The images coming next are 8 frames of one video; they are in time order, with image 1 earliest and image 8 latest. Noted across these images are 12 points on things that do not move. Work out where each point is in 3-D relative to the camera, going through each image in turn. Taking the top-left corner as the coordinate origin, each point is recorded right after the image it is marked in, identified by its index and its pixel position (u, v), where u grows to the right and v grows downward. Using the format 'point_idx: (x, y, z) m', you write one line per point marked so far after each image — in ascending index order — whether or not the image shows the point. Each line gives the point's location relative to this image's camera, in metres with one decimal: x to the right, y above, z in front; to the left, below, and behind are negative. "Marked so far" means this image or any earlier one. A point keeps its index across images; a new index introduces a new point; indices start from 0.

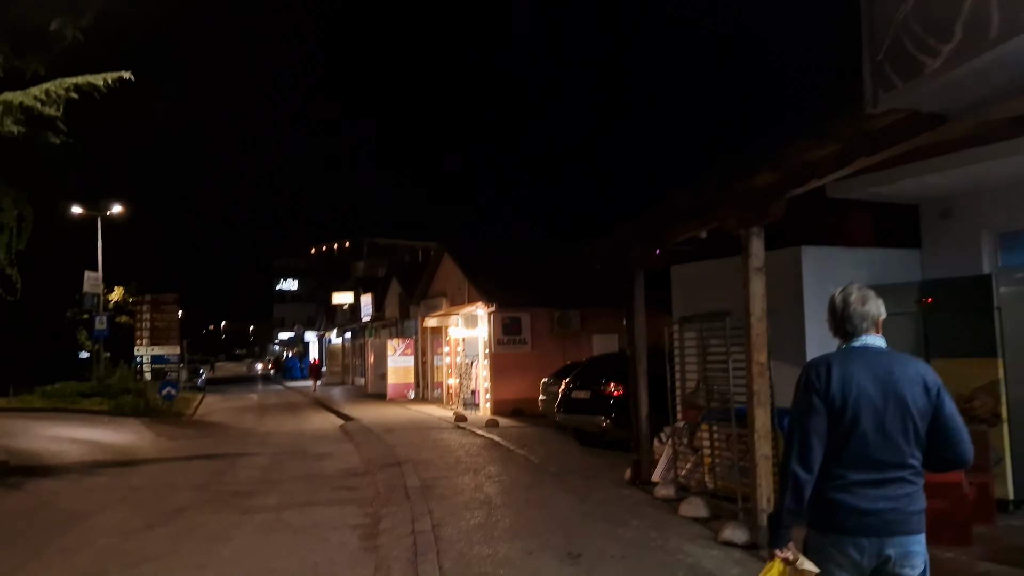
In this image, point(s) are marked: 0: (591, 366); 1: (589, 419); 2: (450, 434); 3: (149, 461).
0: (+1.2, -1.2, +13.2) m
1: (+1.1, -1.9, +12.5) m
2: (-1.1, -2.6, +15.5) m
3: (-6.1, -2.9, +14.2) m
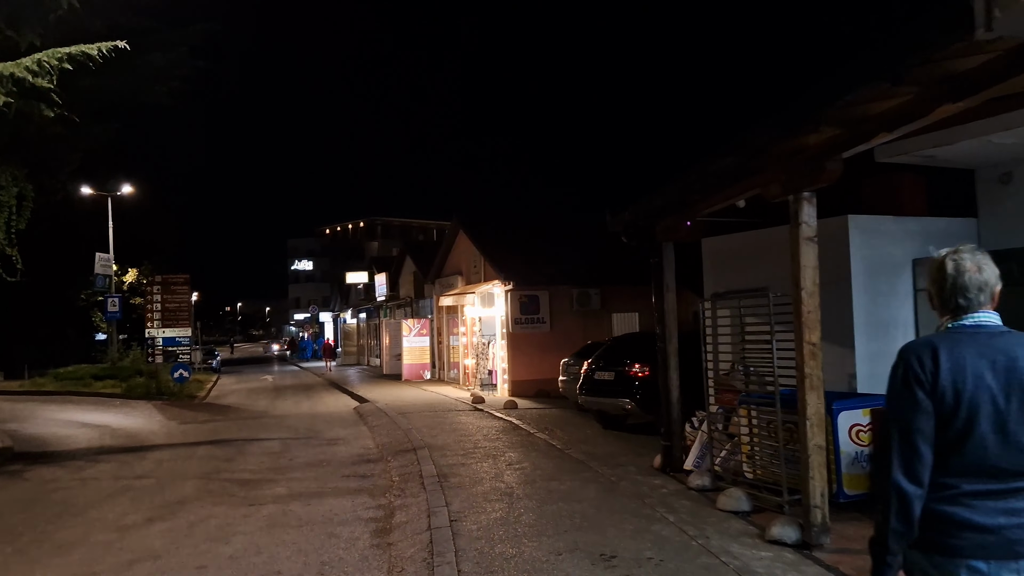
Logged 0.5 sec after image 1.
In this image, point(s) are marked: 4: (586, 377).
0: (+1.5, -0.9, +12.5) m
1: (+1.4, -1.6, +11.9) m
2: (-0.8, -2.2, +15.0) m
3: (-5.8, -2.6, +13.8) m
4: (+1.1, -1.3, +12.7) m
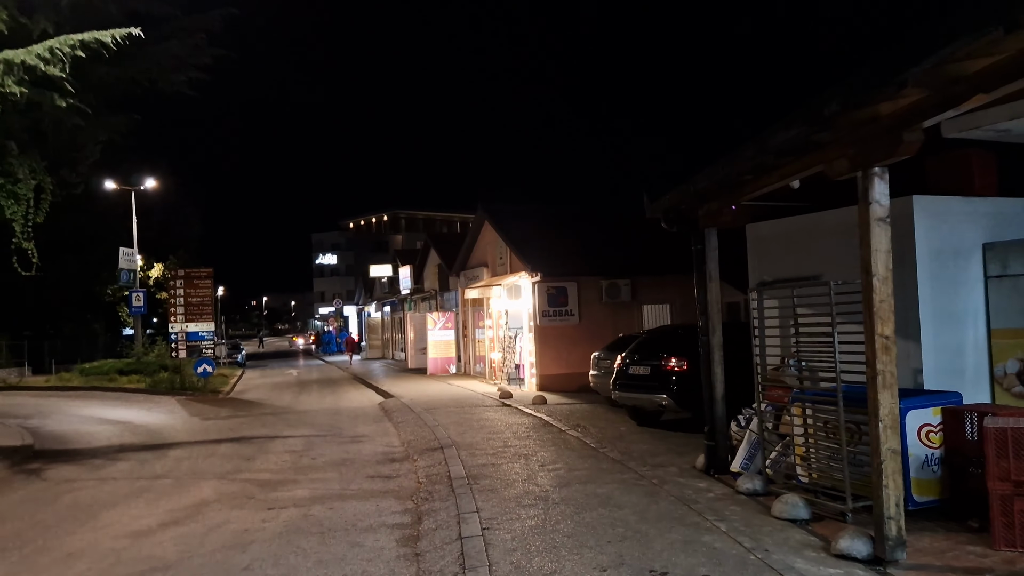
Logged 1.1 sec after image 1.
0: (+1.9, -0.7, +12.0) m
1: (+1.8, -1.4, +11.3) m
2: (-0.3, -2.1, +14.5) m
3: (-5.3, -2.5, +13.4) m
4: (+1.5, -1.2, +12.1) m
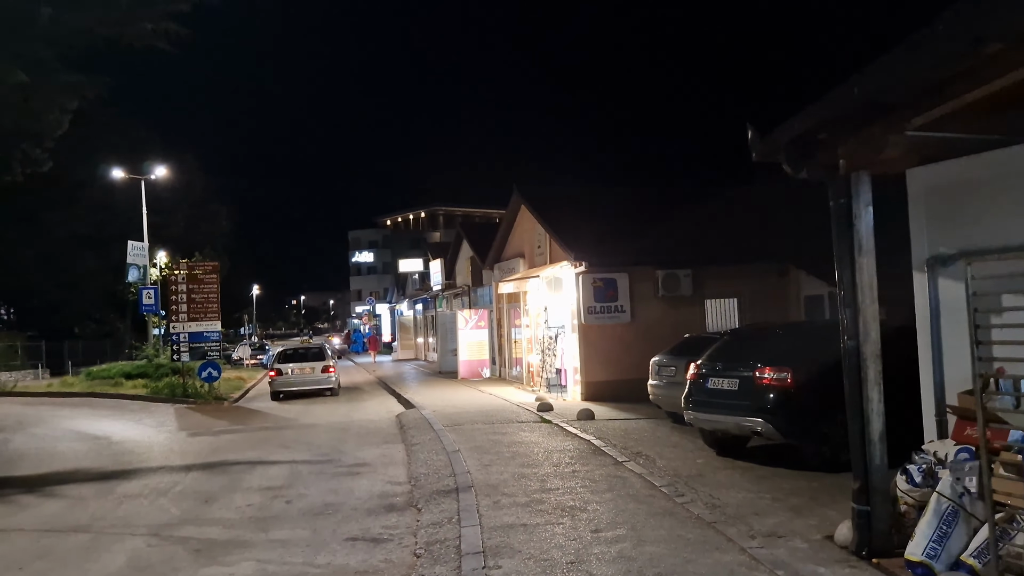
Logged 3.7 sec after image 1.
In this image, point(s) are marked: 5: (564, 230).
0: (+2.3, -0.6, +9.0) m
1: (+2.2, -1.3, +8.4) m
2: (+0.3, -2.0, +11.6) m
3: (-4.8, -2.4, +10.8) m
4: (+1.9, -1.0, +9.2) m
5: (+1.0, +1.1, +16.8) m
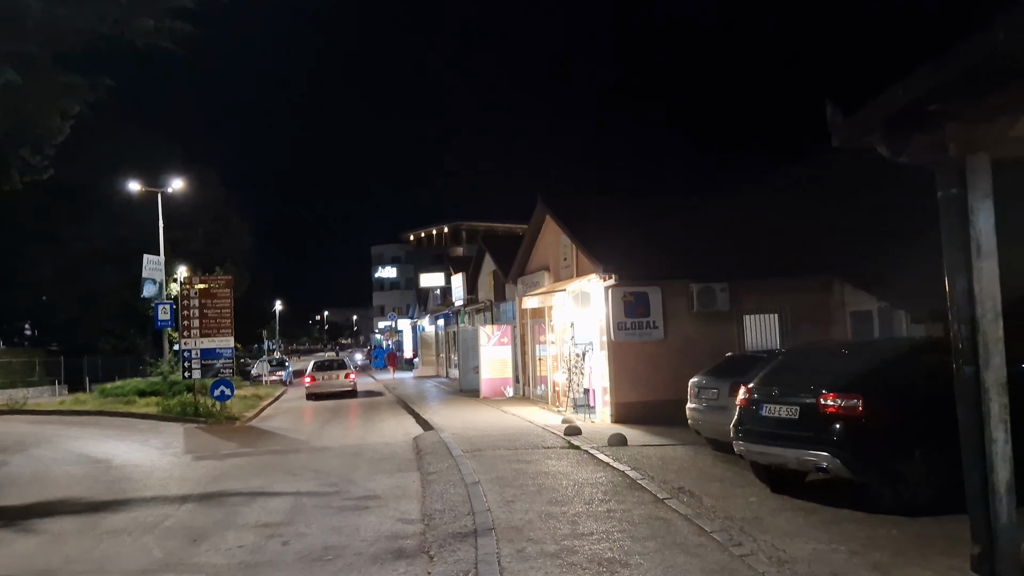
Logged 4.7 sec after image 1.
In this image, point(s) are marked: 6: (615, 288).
0: (+2.6, -0.7, +7.9) m
1: (+2.4, -1.4, +7.3) m
2: (+0.6, -2.1, +10.6) m
3: (-4.5, -2.5, +9.9) m
4: (+2.2, -1.2, +8.1) m
5: (+1.5, +0.9, +15.8) m
6: (+1.8, 0.0, +15.1) m
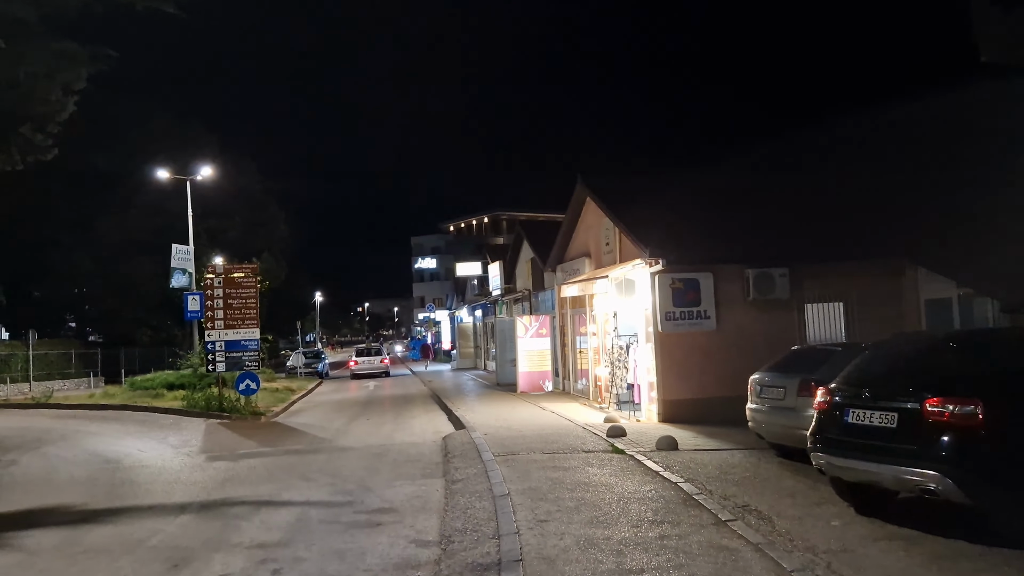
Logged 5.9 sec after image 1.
0: (+2.8, -0.5, +6.6) m
1: (+2.6, -1.3, +6.0) m
2: (+1.0, -2.0, +9.3) m
3: (-4.1, -2.4, +8.9) m
4: (+2.4, -1.0, +6.8) m
5: (+2.1, +1.1, +14.4) m
6: (+2.4, +0.2, +13.7) m
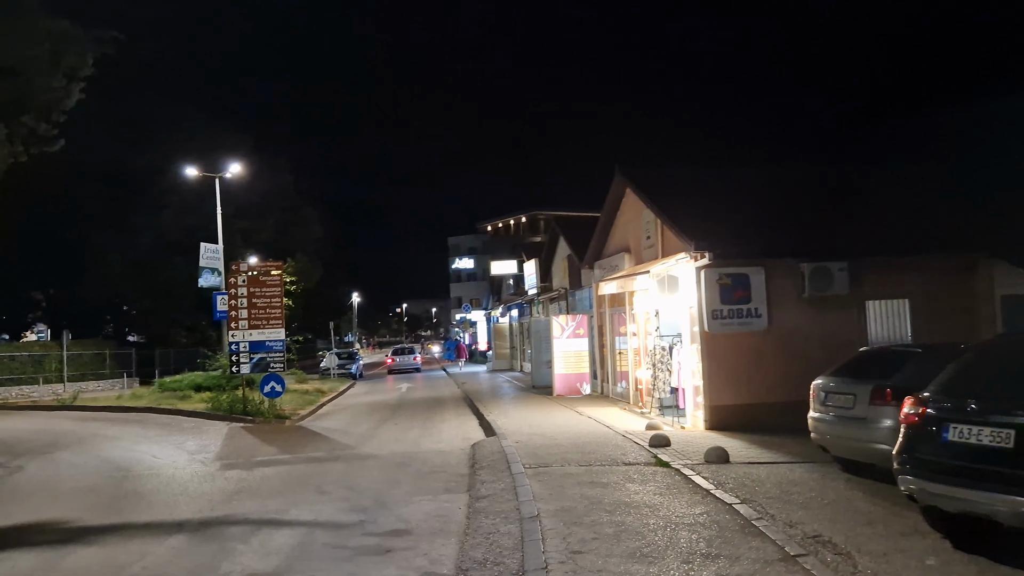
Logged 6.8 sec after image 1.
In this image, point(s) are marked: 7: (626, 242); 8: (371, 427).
0: (+3.0, -0.5, +5.4) m
1: (+2.8, -1.2, +4.8) m
2: (+1.3, -1.9, +8.3) m
3: (-3.8, -2.3, +8.1) m
4: (+2.6, -0.9, +5.6) m
5: (+2.6, +1.2, +13.3) m
6: (+2.9, +0.3, +12.6) m
7: (+2.3, +0.9, +17.5) m
8: (-2.8, -2.8, +17.3) m
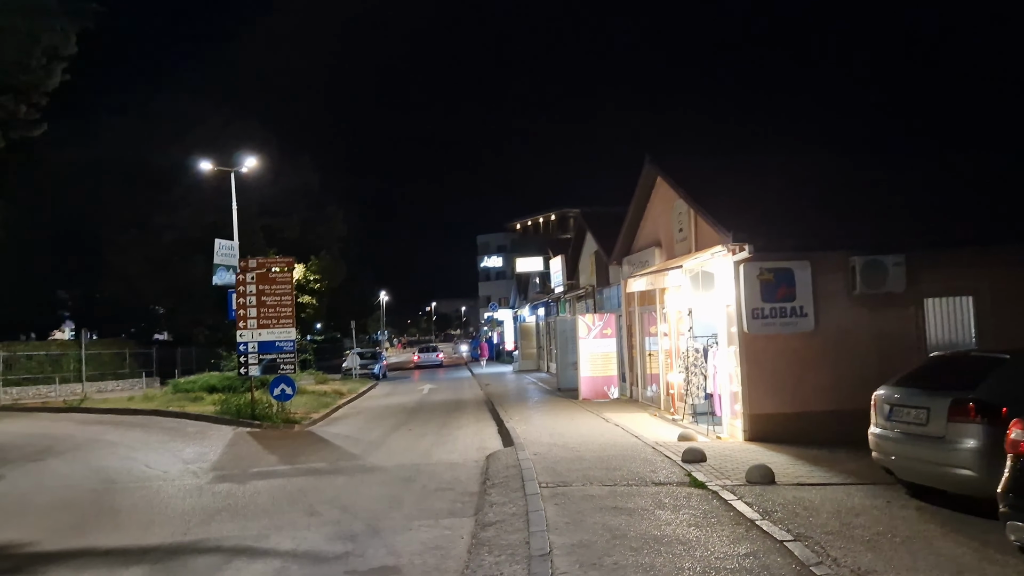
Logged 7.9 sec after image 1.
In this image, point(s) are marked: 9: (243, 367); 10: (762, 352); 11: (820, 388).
0: (+3.0, -0.4, +4.2) m
1: (+2.8, -1.2, +3.6) m
2: (+1.4, -1.9, +7.1) m
3: (-3.8, -2.3, +7.1) m
4: (+2.6, -0.9, +4.4) m
5: (+2.9, +1.2, +12.1) m
6: (+3.1, +0.4, +11.3) m
7: (+2.7, +1.0, +16.3) m
8: (-2.4, -2.7, +16.2) m
9: (-5.8, -1.7, +18.5) m
10: (+3.4, -0.8, +11.4) m
11: (+4.1, -1.3, +11.5) m
